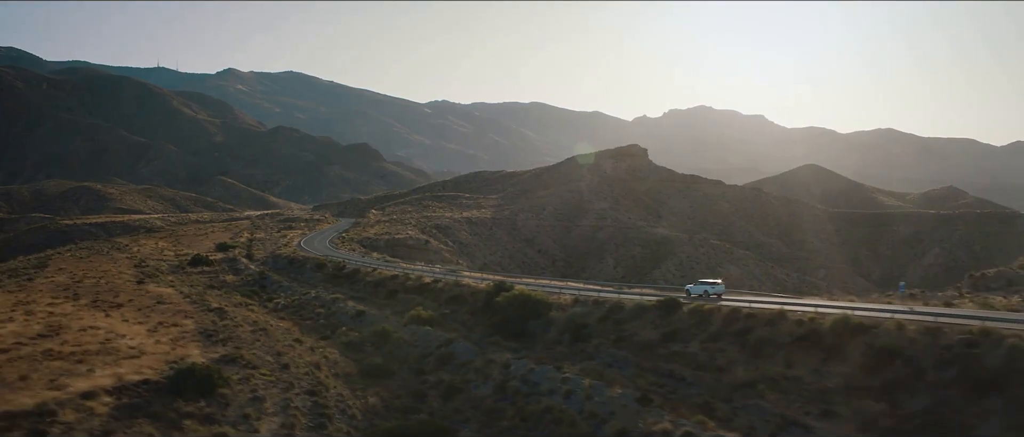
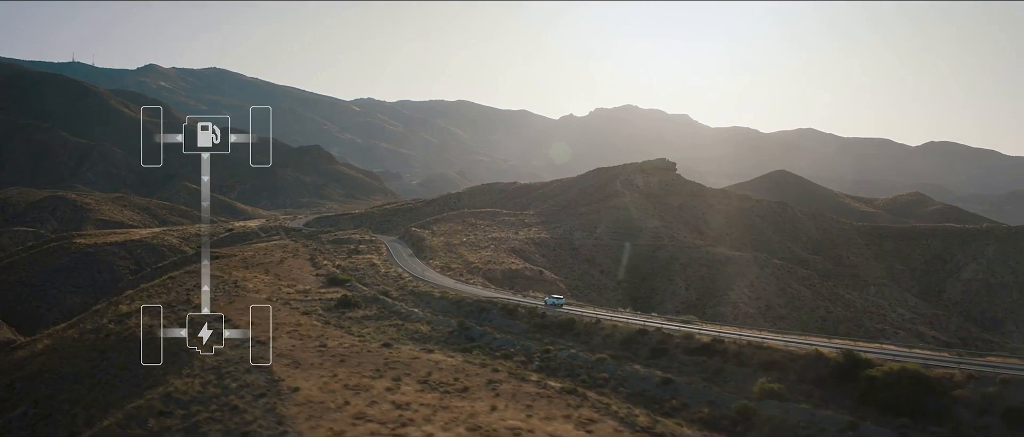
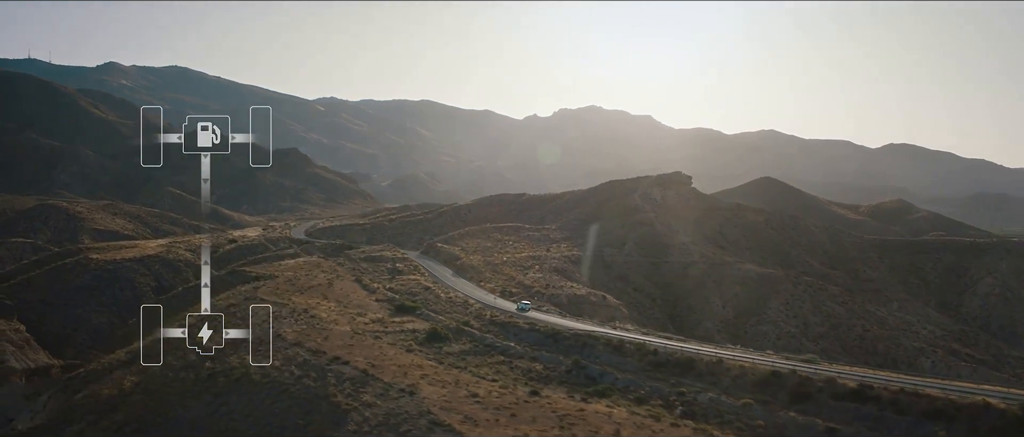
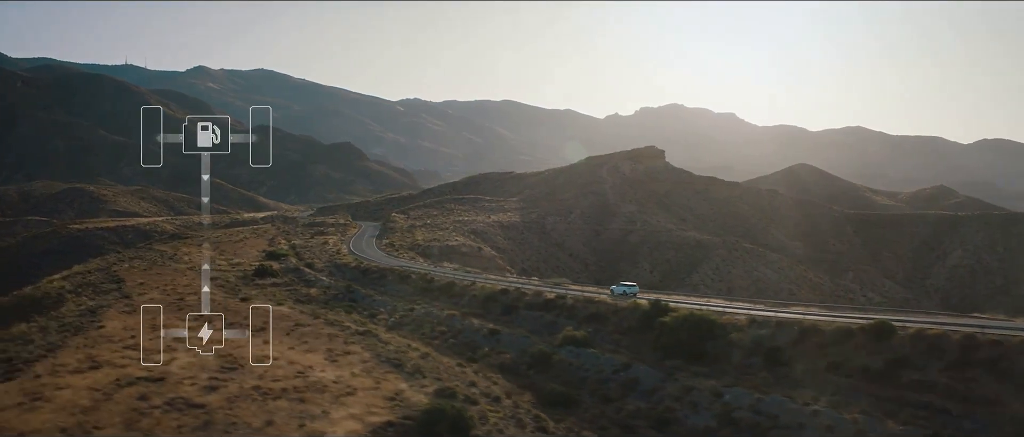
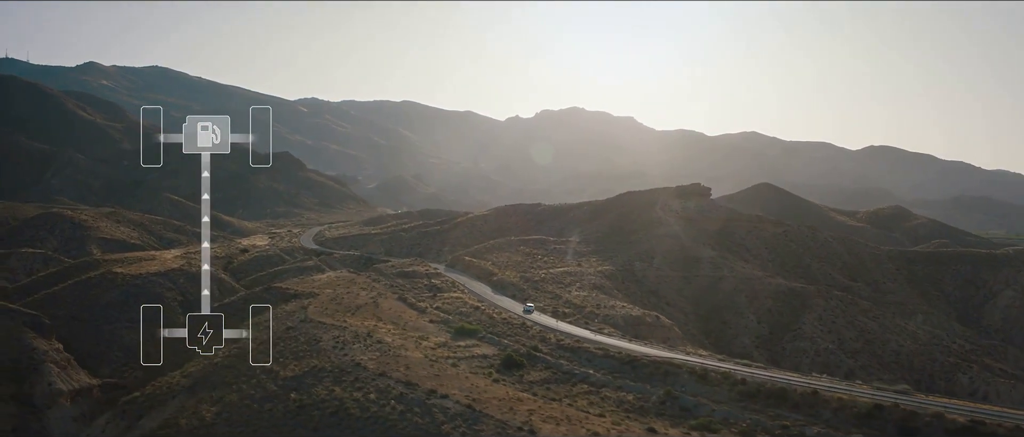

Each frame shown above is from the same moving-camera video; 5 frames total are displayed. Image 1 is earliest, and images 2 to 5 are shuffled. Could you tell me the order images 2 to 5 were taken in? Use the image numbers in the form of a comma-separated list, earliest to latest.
4, 2, 3, 5
